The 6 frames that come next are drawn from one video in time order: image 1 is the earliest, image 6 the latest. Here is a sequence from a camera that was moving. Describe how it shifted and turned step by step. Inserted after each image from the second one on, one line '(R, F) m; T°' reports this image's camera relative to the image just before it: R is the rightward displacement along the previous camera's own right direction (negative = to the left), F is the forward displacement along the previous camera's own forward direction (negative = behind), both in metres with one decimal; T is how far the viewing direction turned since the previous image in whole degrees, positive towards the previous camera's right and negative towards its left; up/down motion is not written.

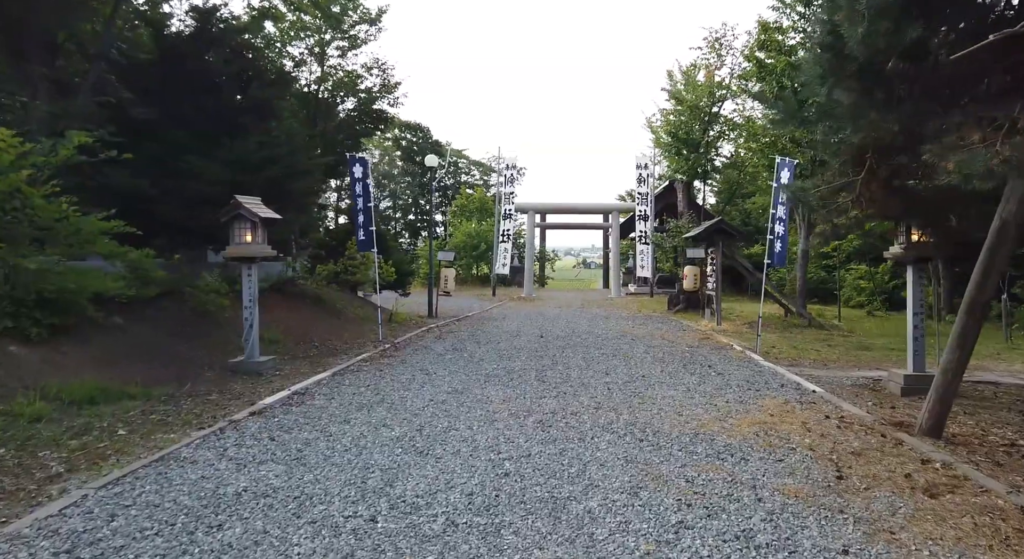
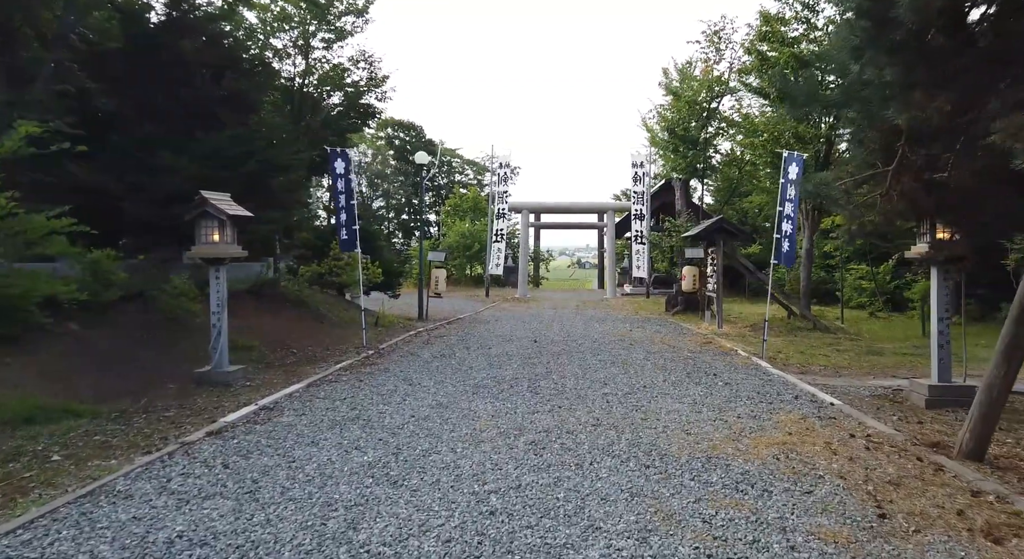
(0.0, +0.5) m; +1°
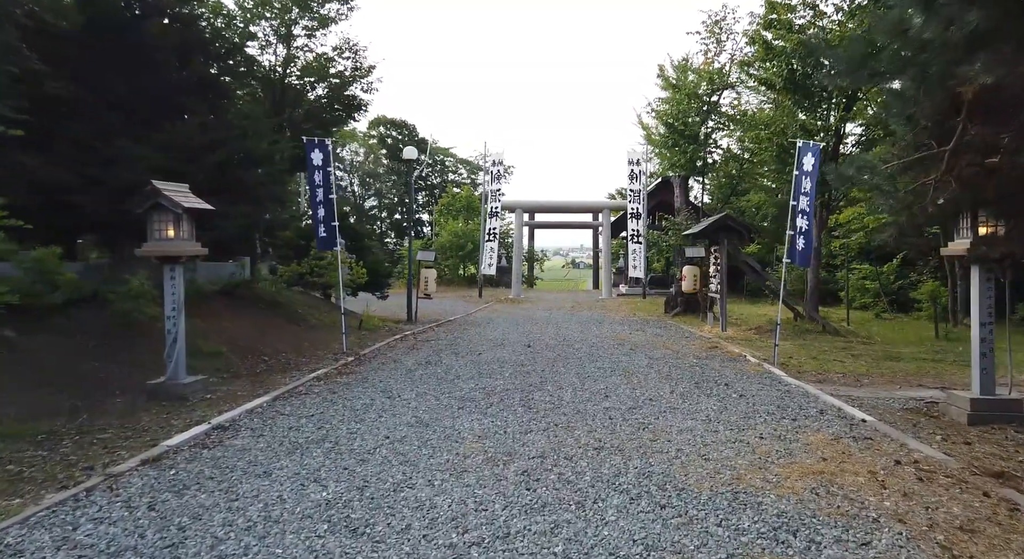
(0.0, +0.6) m; +1°
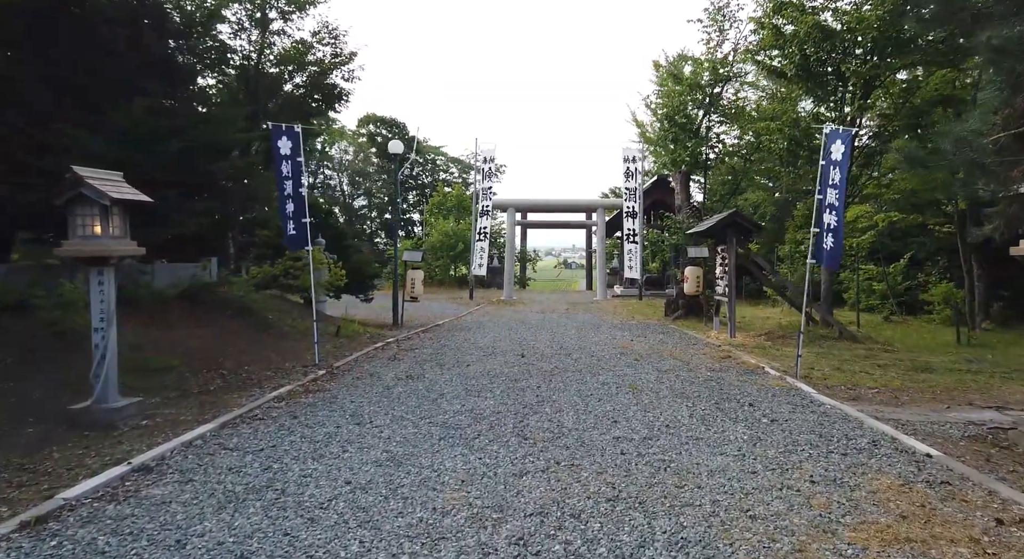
(0.0, +0.8) m; +1°
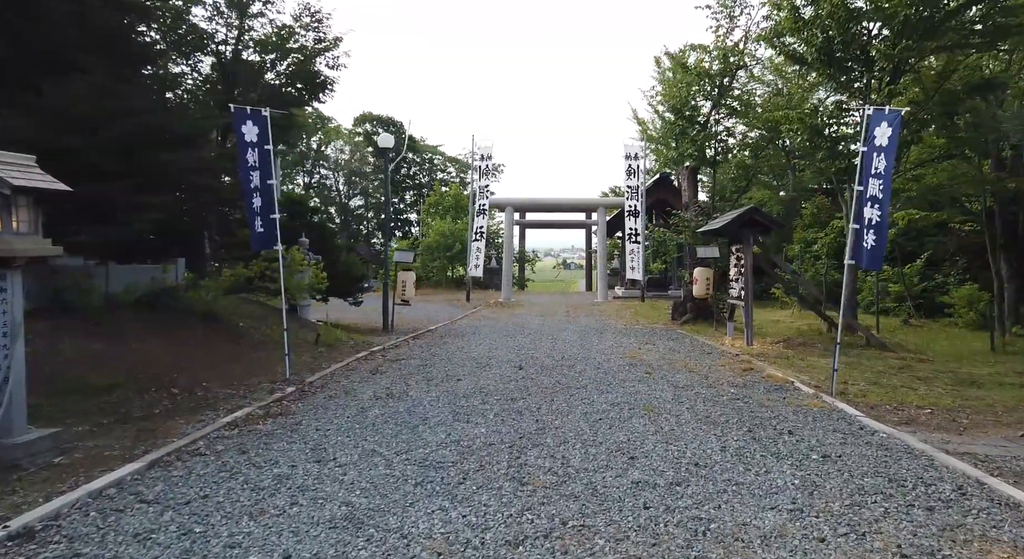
(0.0, +0.8) m; 0°
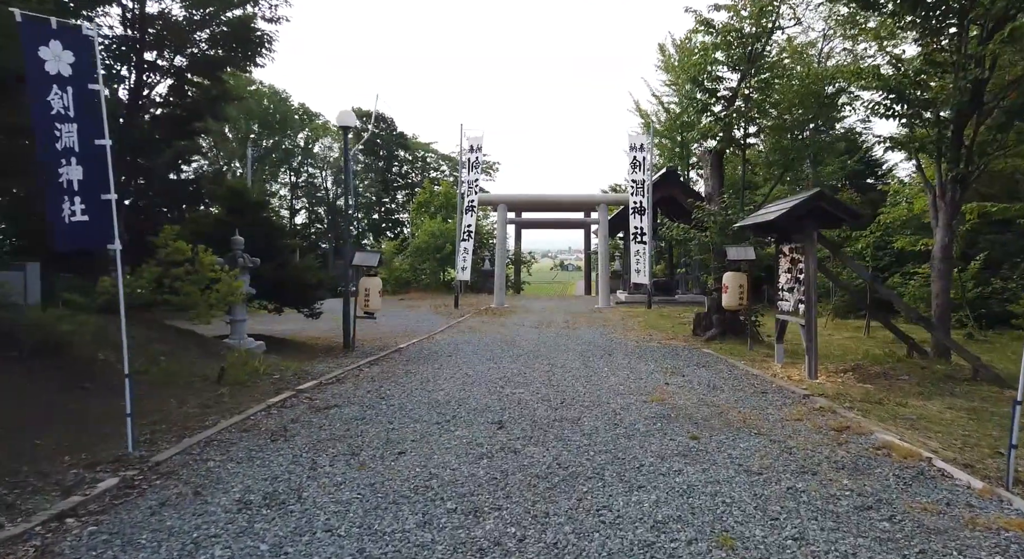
(+0.2, +2.1) m; 0°
